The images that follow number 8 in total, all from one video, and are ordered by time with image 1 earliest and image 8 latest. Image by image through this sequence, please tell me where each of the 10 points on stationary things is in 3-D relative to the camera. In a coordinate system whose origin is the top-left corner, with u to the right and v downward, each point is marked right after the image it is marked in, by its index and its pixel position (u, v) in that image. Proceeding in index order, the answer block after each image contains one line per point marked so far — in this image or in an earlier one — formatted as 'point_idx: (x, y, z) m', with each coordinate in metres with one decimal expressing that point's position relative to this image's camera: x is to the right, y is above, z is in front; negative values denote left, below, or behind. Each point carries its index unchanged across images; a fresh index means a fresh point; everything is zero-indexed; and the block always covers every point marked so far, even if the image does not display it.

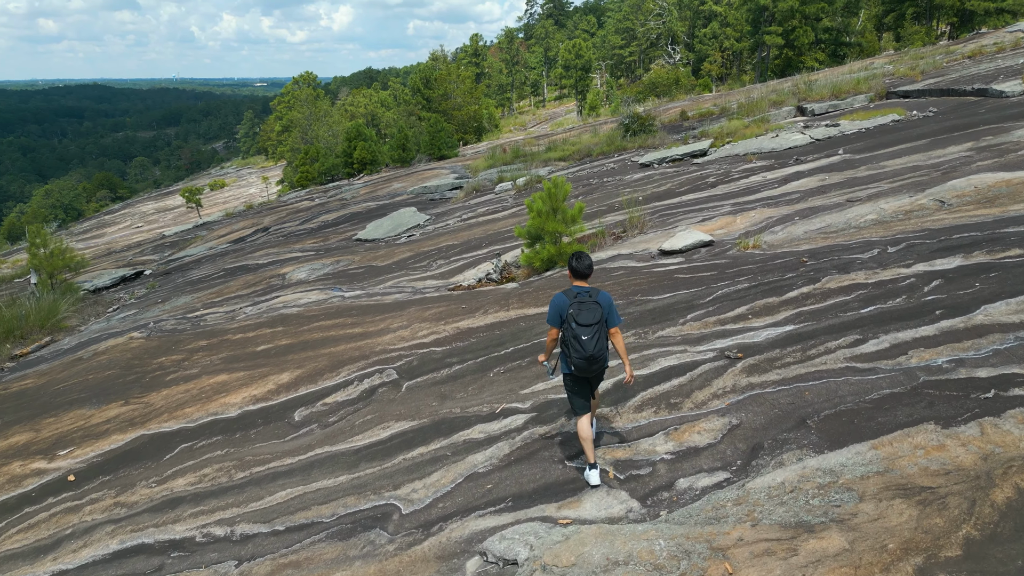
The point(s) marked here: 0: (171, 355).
0: (-4.3, -0.9, +9.2) m
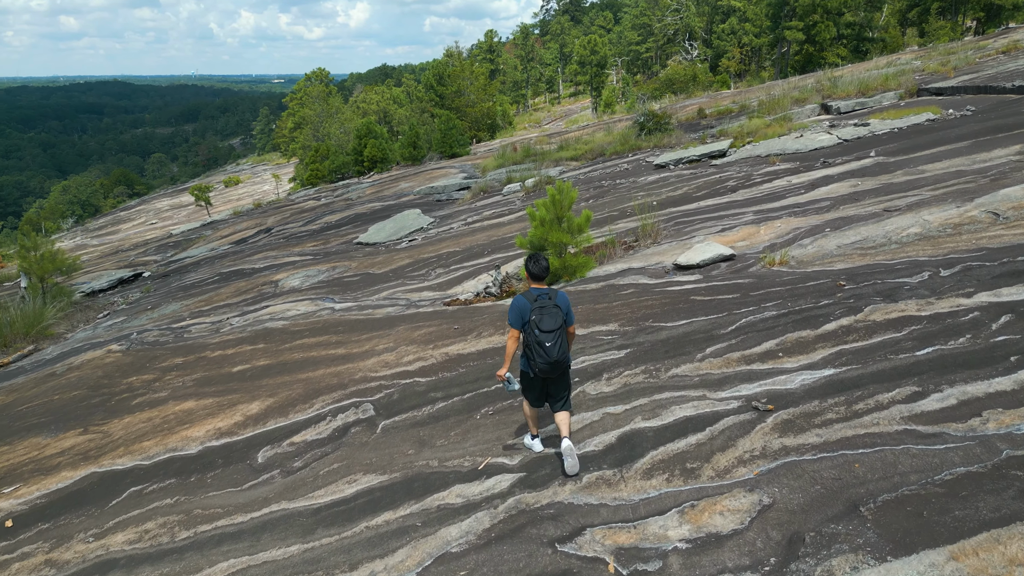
0: (-4.3, -1.0, +8.5) m
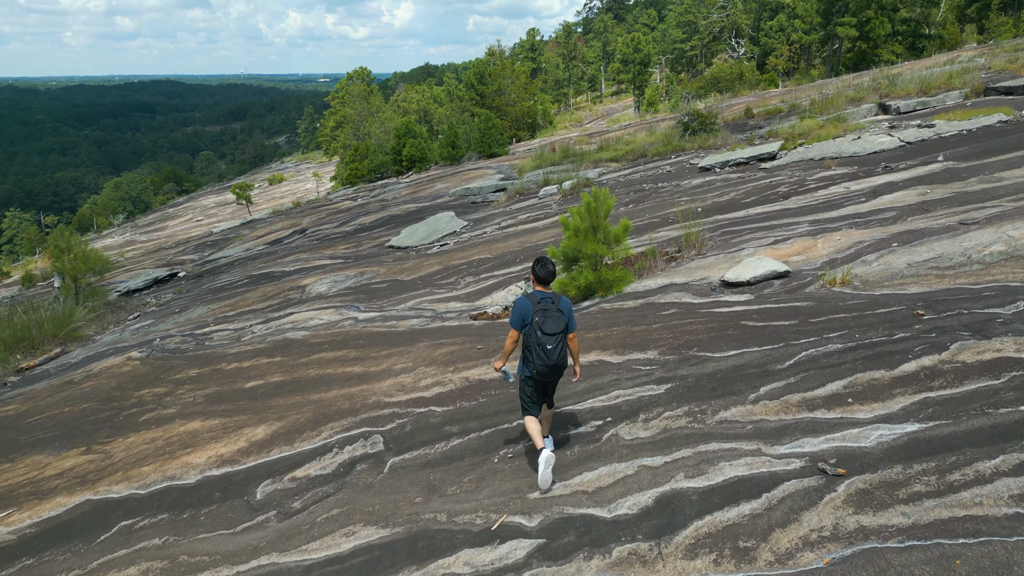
0: (-4.0, -1.1, +8.2) m
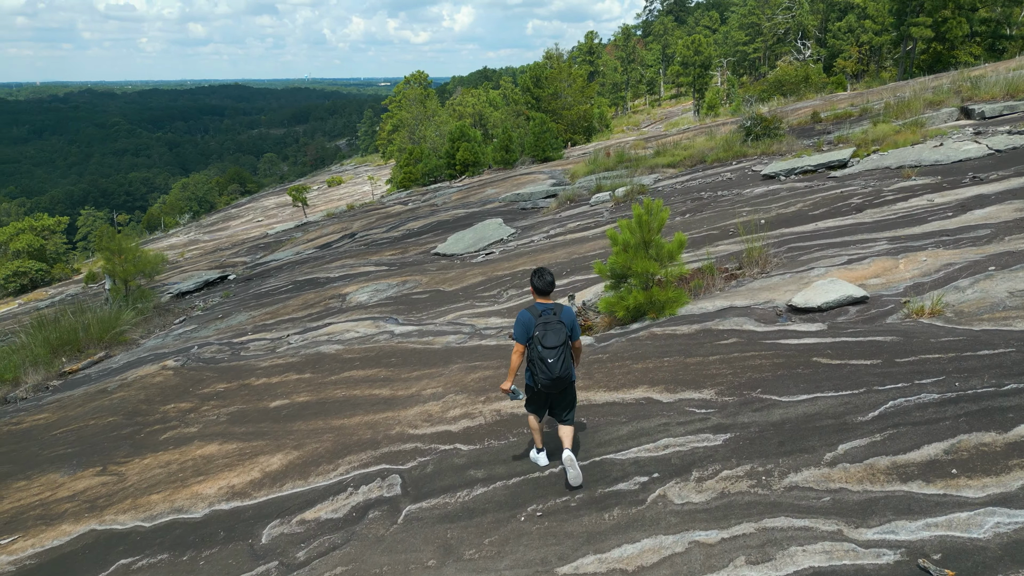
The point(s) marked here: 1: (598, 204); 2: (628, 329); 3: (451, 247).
0: (-3.5, -1.2, +7.8) m
1: (+1.9, +1.9, +16.2) m
2: (+1.1, -0.4, +7.0) m
3: (-1.3, +0.8, +15.1) m
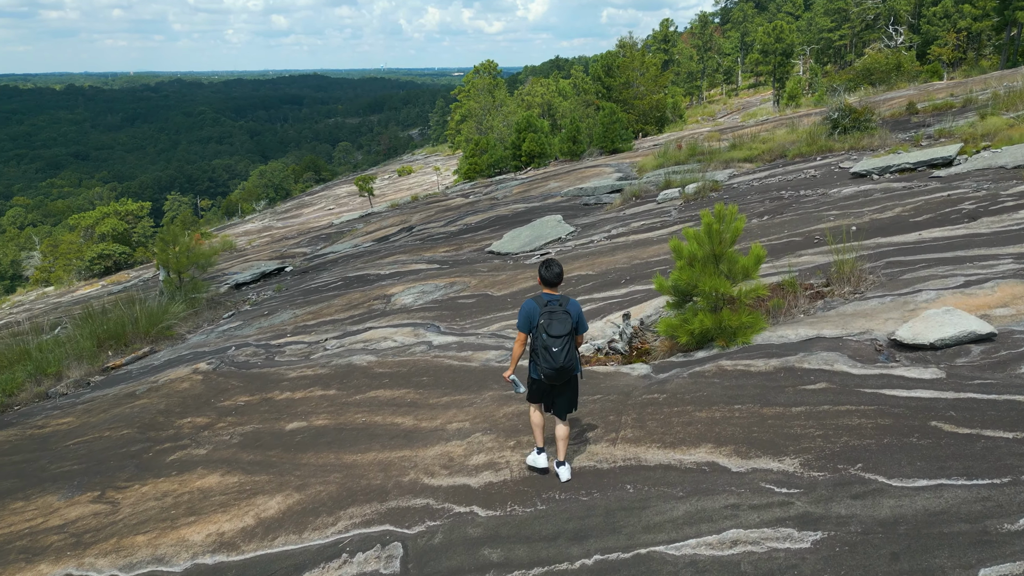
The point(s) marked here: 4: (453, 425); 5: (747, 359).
0: (-3.1, -1.3, +7.3) m
1: (+3.1, +1.8, +15.0) m
2: (+1.5, -0.6, +6.0) m
3: (-0.1, +0.8, +14.2) m
4: (-0.4, -1.0, +5.5) m
5: (+1.7, -0.5, +5.4) m
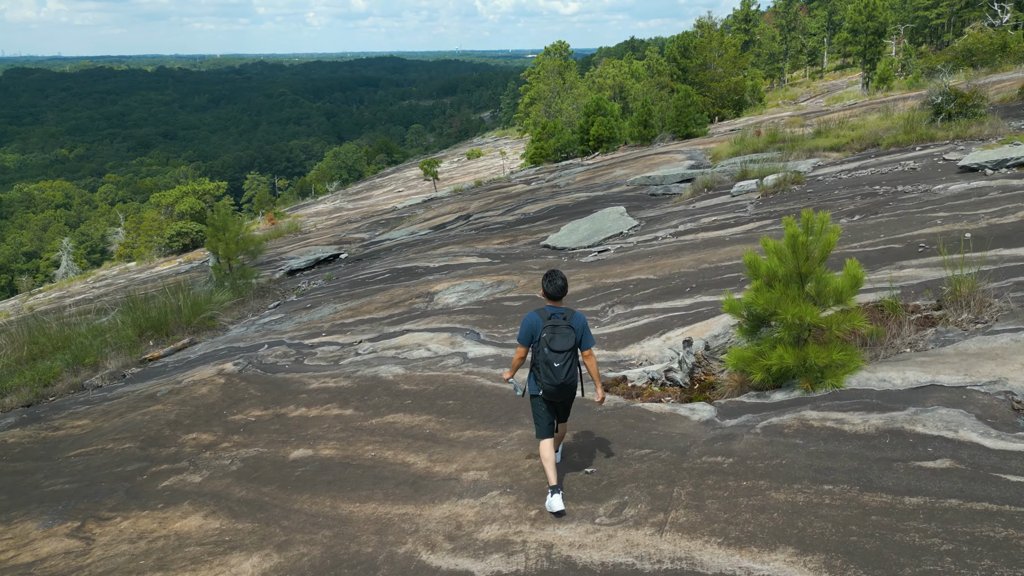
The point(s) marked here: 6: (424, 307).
0: (-2.7, -1.3, +6.6) m
1: (+4.3, +1.8, +13.6) m
2: (+1.7, -0.7, +4.8) m
3: (+0.9, +0.9, +13.2) m
4: (-0.3, -1.2, +4.6) m
5: (+1.9, -0.7, +4.2) m
6: (-1.2, -0.3, +10.3) m
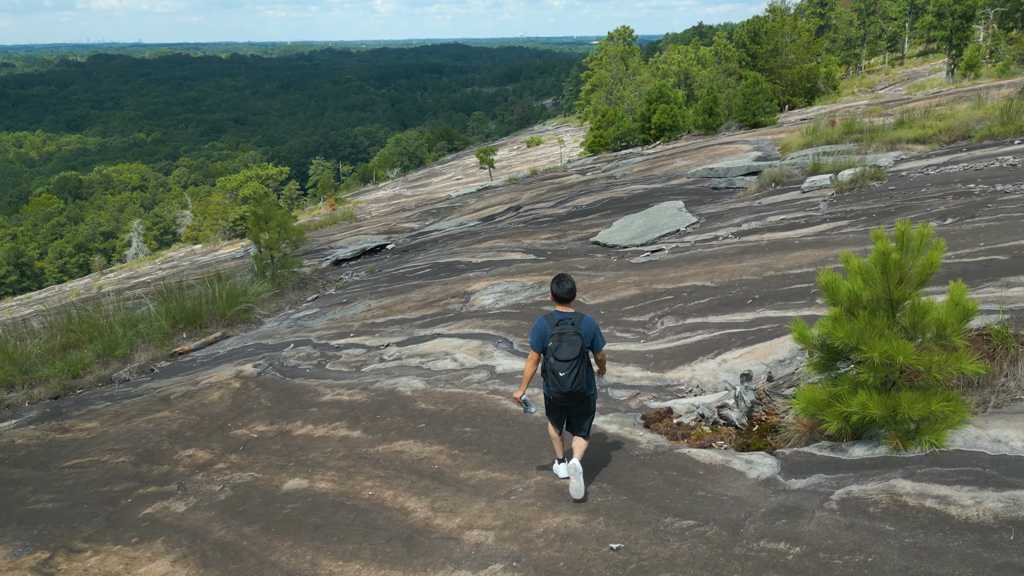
0: (-2.5, -1.3, +6.0) m
1: (+5.1, +1.7, +12.4) m
2: (+1.8, -0.9, +3.9) m
3: (+1.7, +0.9, +12.2) m
4: (-0.2, -1.3, +3.8) m
5: (+1.9, -0.9, +3.3) m
6: (-0.7, -0.3, +9.6) m
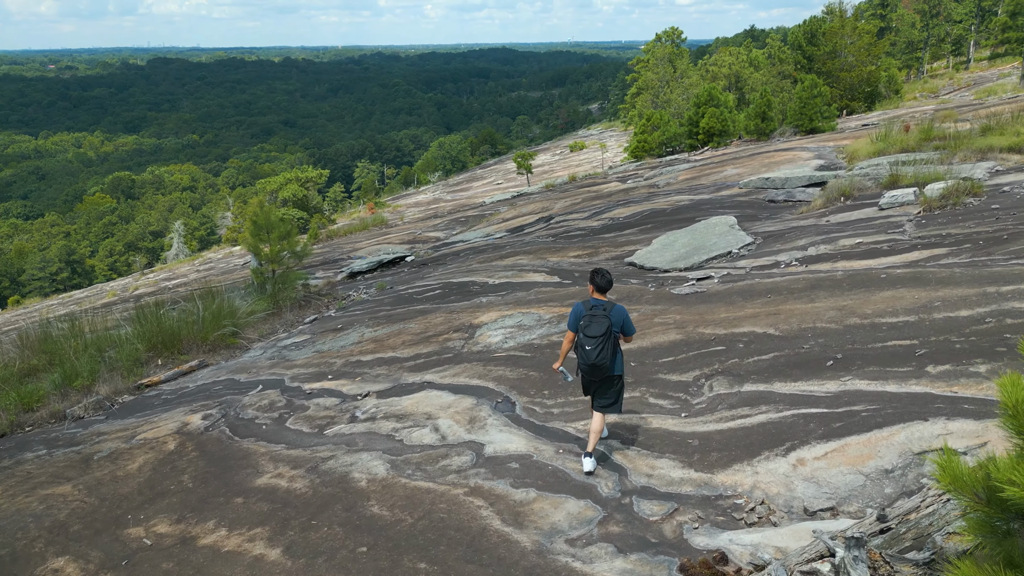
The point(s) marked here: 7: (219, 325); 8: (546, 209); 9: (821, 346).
0: (-2.6, -1.6, +4.5) m
1: (+5.4, +1.2, +10.4) m
2: (+1.6, -1.3, +2.1) m
3: (+2.0, +0.4, +10.4) m
4: (-0.4, -1.6, +2.1) m
5: (+1.7, -1.3, +1.5) m
6: (-0.6, -0.6, +7.9) m
7: (-4.5, -0.5, +11.4) m
8: (+0.9, +2.1, +19.8) m
9: (+2.4, -0.5, +5.7) m
